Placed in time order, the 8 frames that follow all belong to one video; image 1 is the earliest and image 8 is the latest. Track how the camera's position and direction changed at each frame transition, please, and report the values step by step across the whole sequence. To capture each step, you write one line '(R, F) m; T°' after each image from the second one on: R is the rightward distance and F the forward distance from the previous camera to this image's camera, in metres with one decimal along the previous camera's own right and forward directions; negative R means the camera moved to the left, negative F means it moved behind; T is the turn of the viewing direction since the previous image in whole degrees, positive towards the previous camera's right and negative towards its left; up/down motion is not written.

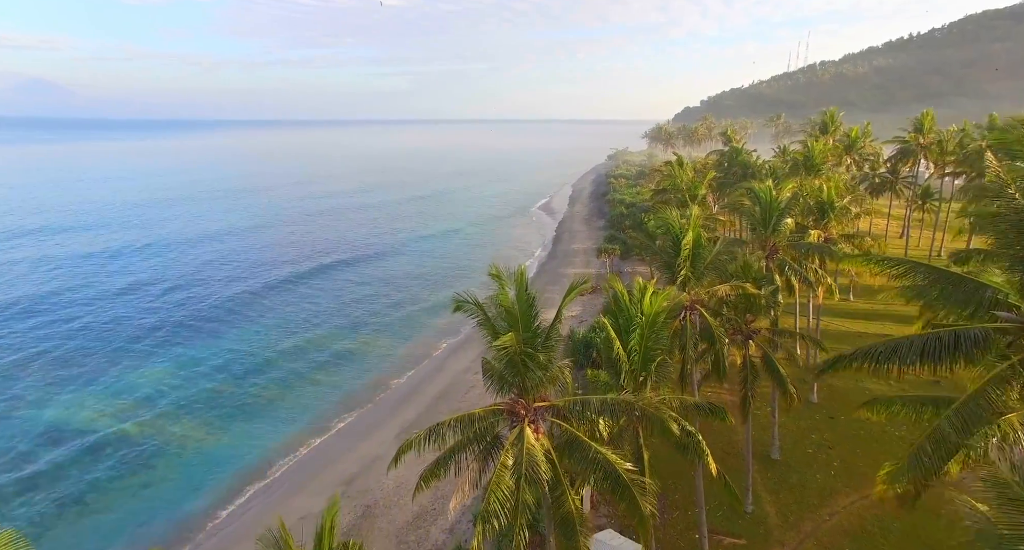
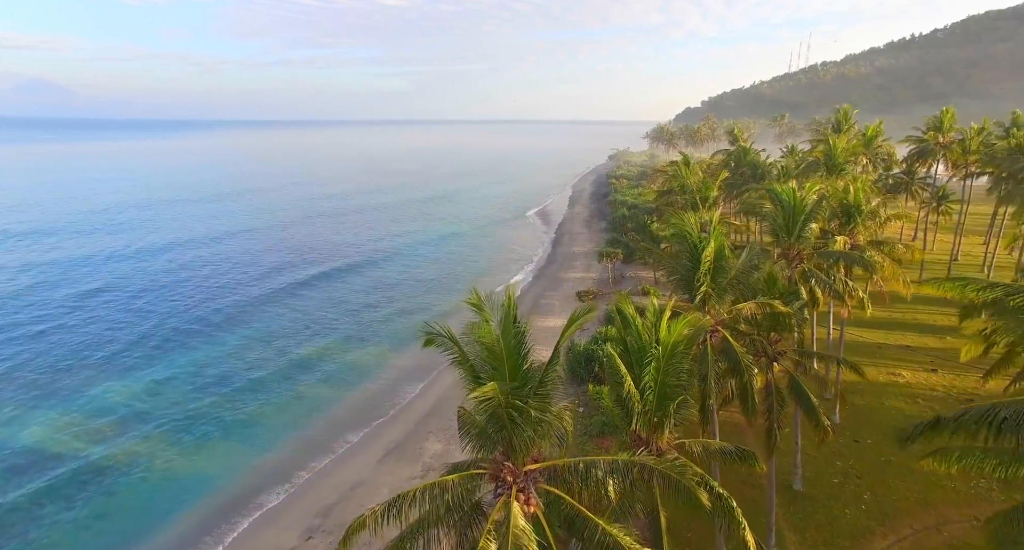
(+0.2, +2.0) m; 0°
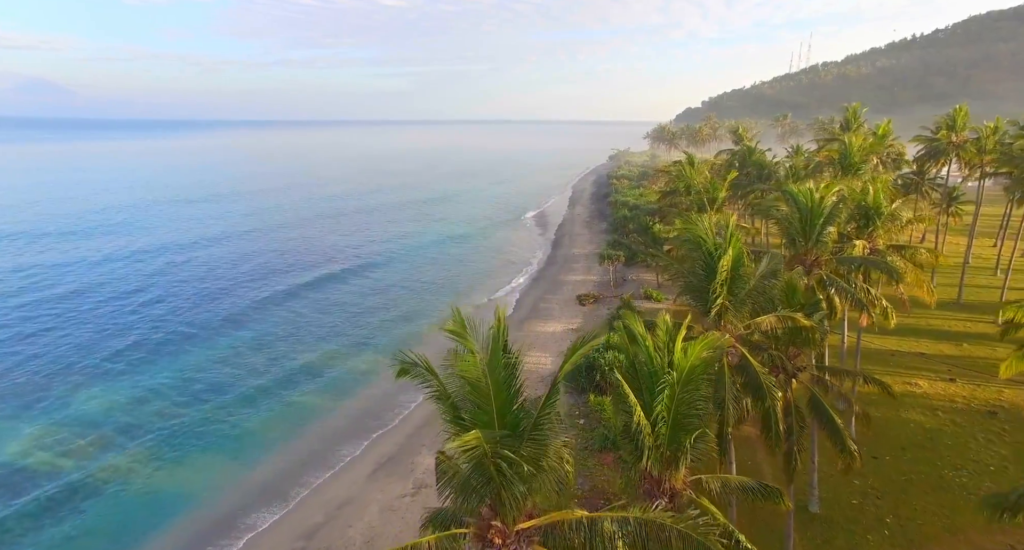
(+0.1, +1.2) m; 0°
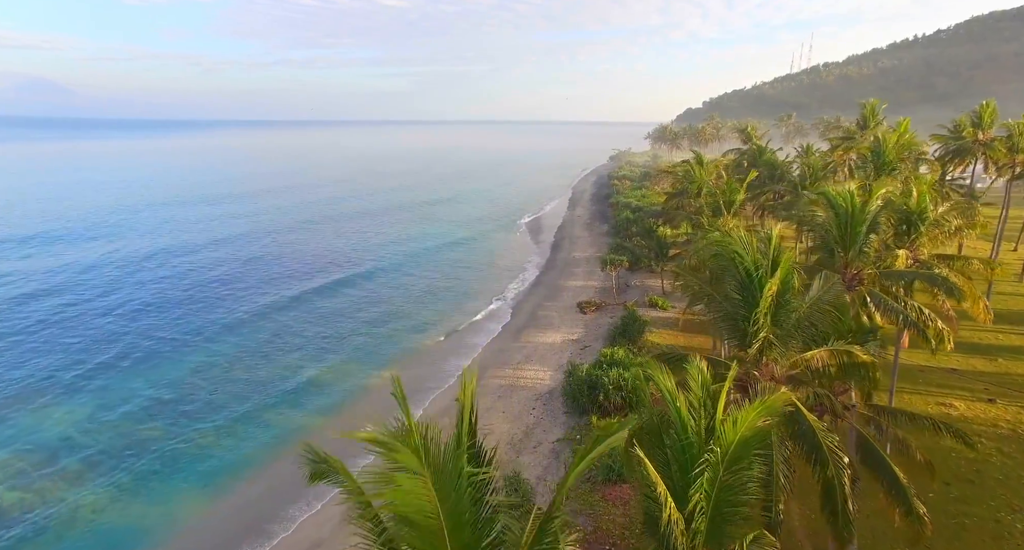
(+0.2, +2.3) m; 0°
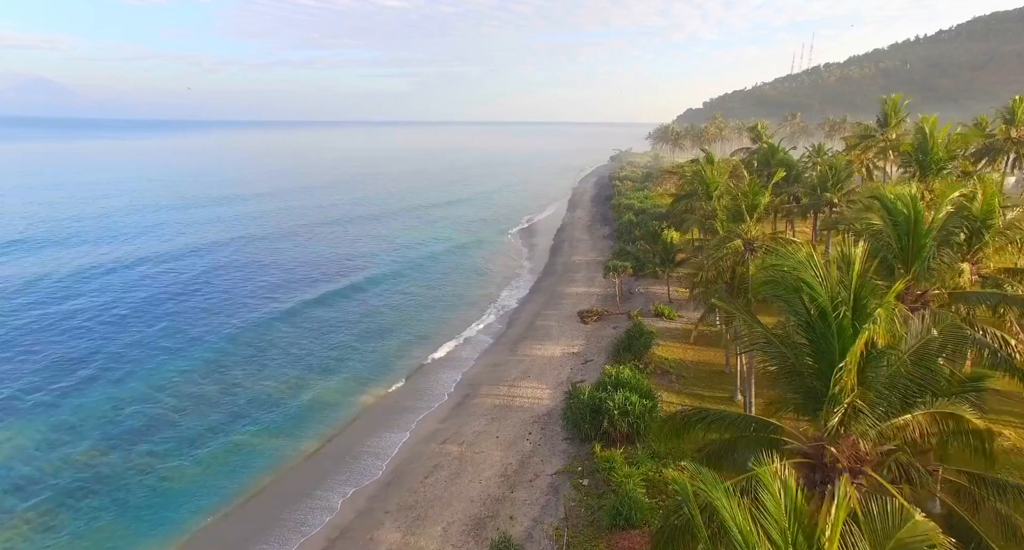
(+0.2, +2.5) m; 0°
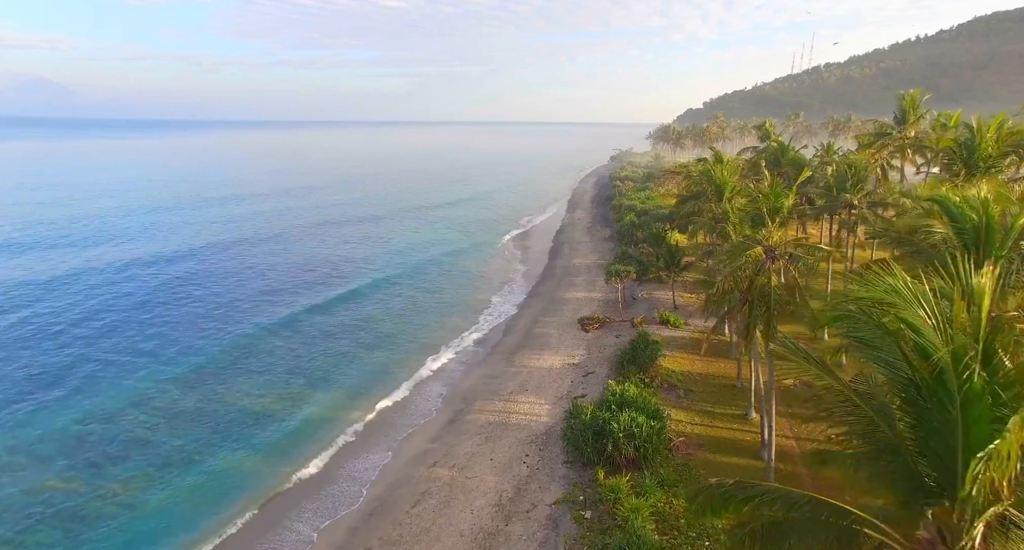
(+0.1, +1.9) m; 0°
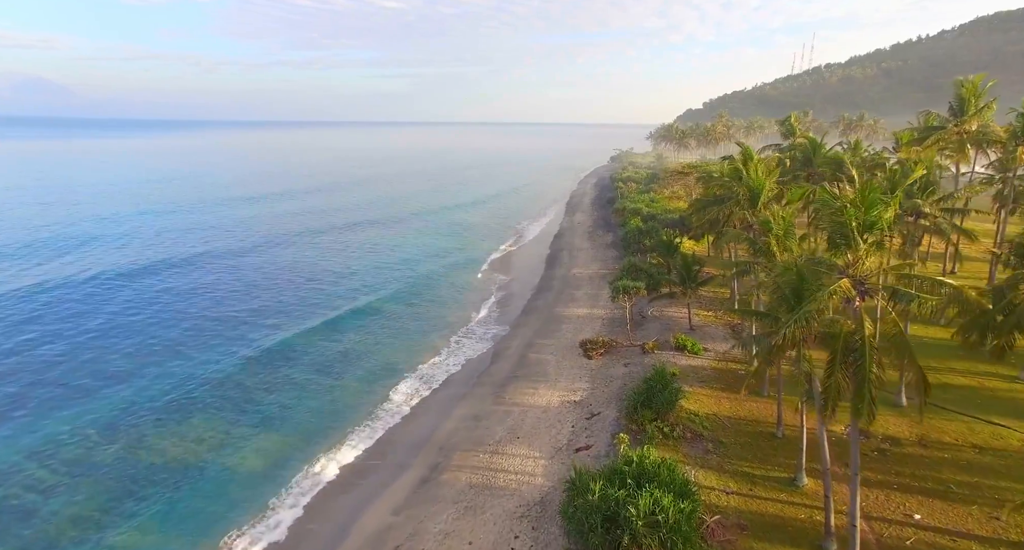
(+0.4, +4.9) m; 0°
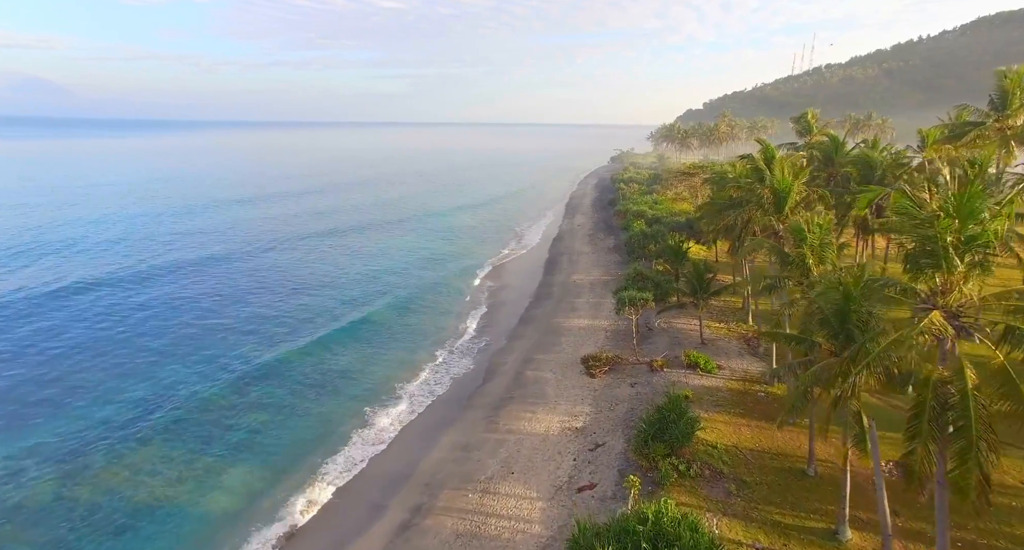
(+0.2, +2.6) m; 0°
